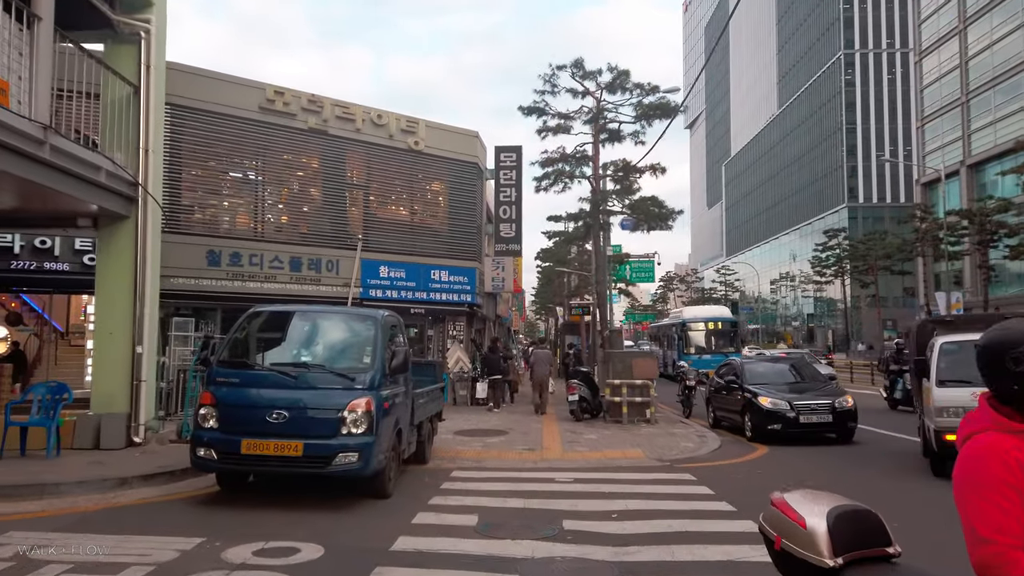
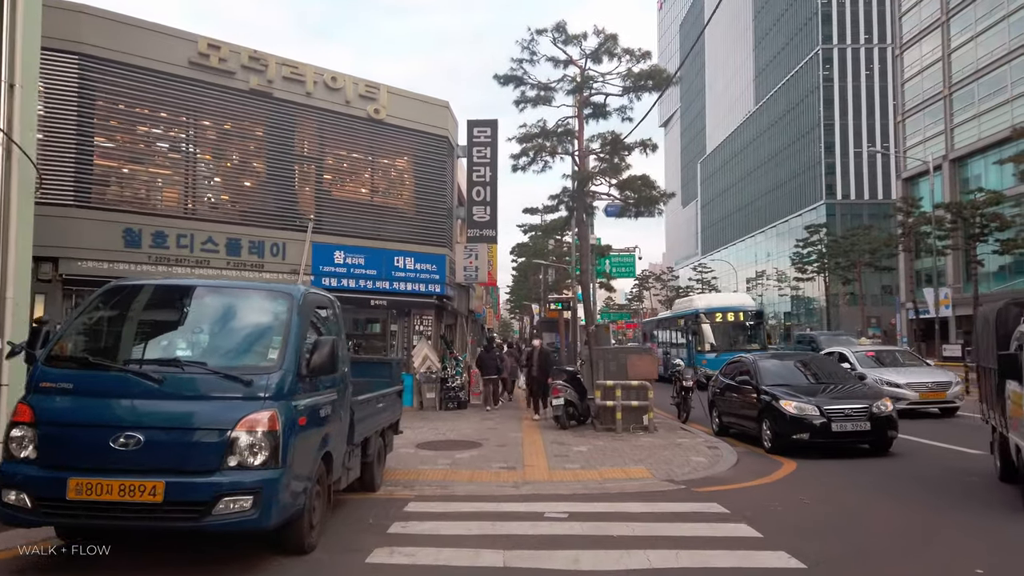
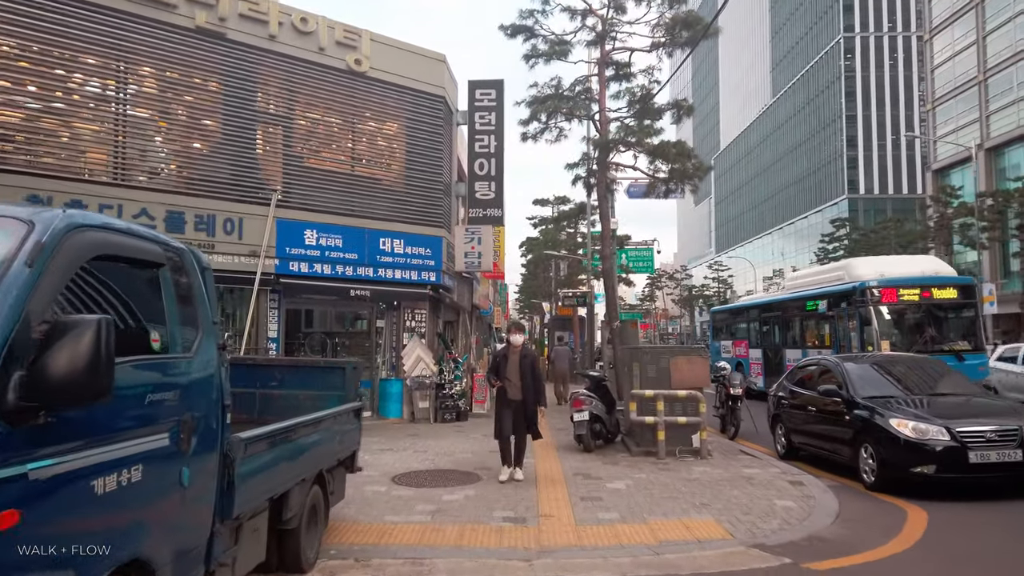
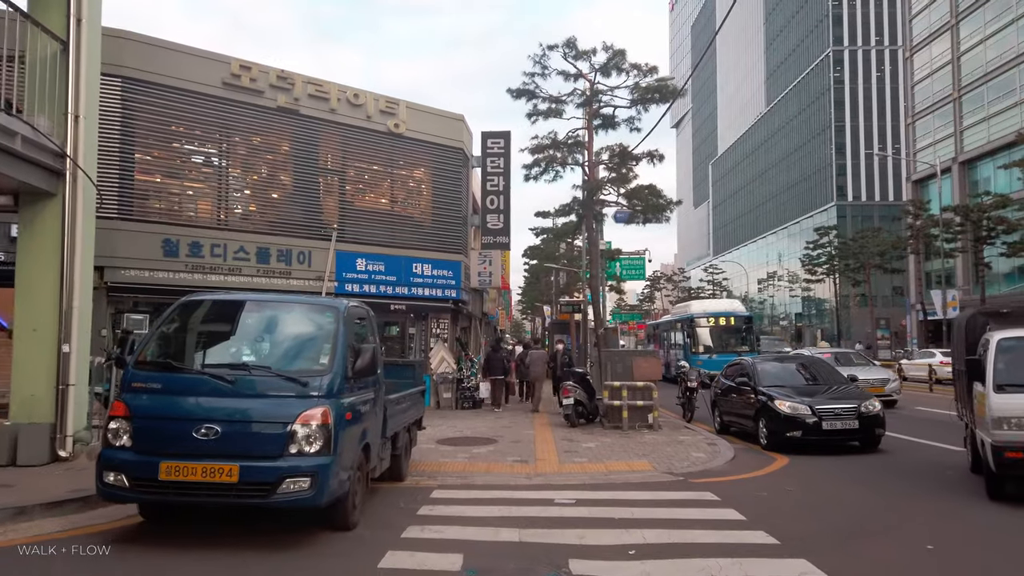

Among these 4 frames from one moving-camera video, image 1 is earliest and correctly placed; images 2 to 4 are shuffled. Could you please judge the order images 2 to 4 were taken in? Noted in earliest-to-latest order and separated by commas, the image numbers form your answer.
4, 2, 3
